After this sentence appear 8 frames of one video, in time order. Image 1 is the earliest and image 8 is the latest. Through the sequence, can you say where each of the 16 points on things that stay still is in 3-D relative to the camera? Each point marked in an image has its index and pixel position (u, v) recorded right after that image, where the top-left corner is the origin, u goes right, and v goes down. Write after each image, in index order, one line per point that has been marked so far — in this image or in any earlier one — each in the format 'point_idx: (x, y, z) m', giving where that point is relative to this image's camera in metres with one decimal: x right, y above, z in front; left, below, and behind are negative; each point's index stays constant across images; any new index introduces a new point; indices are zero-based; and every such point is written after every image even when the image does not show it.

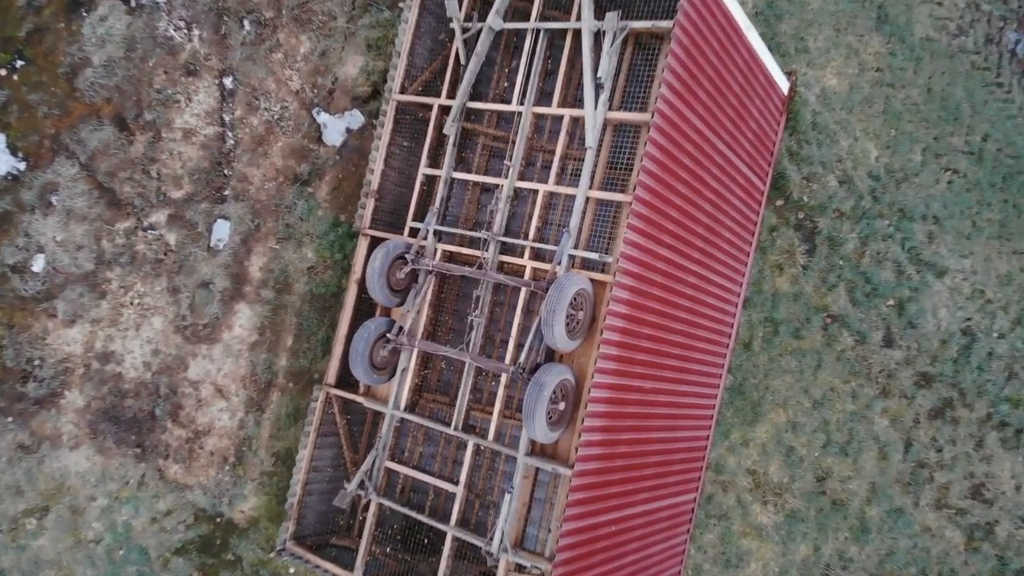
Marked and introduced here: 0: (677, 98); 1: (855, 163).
0: (+1.5, +1.7, +7.6) m
1: (+4.4, +1.6, +10.7) m
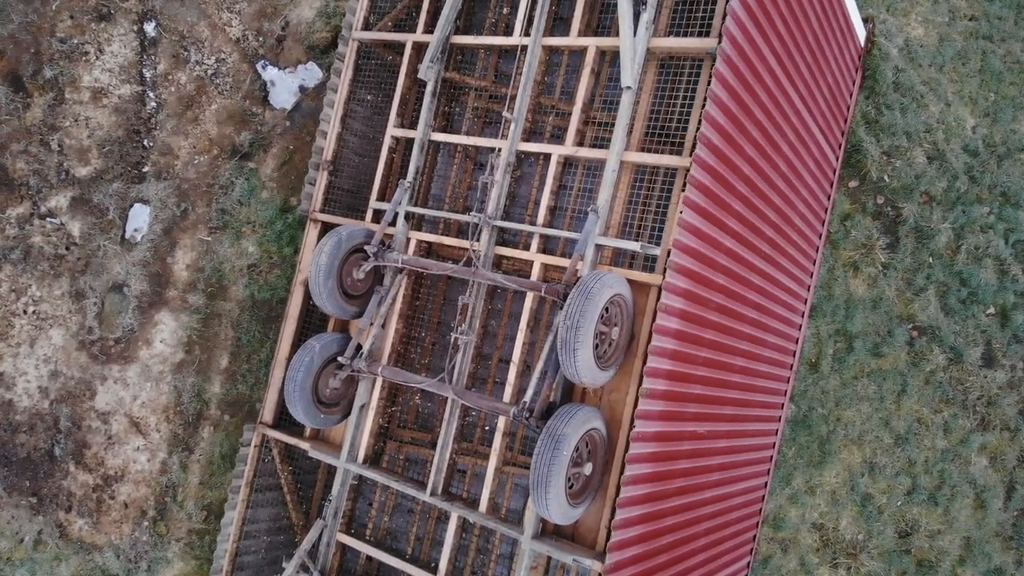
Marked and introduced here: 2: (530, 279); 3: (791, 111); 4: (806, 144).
0: (+1.5, +1.7, +5.3) m
1: (+4.4, +1.5, +8.4) m
2: (+0.1, +0.1, +5.6) m
3: (+2.1, +1.3, +6.4) m
4: (+2.4, +1.2, +6.9) m
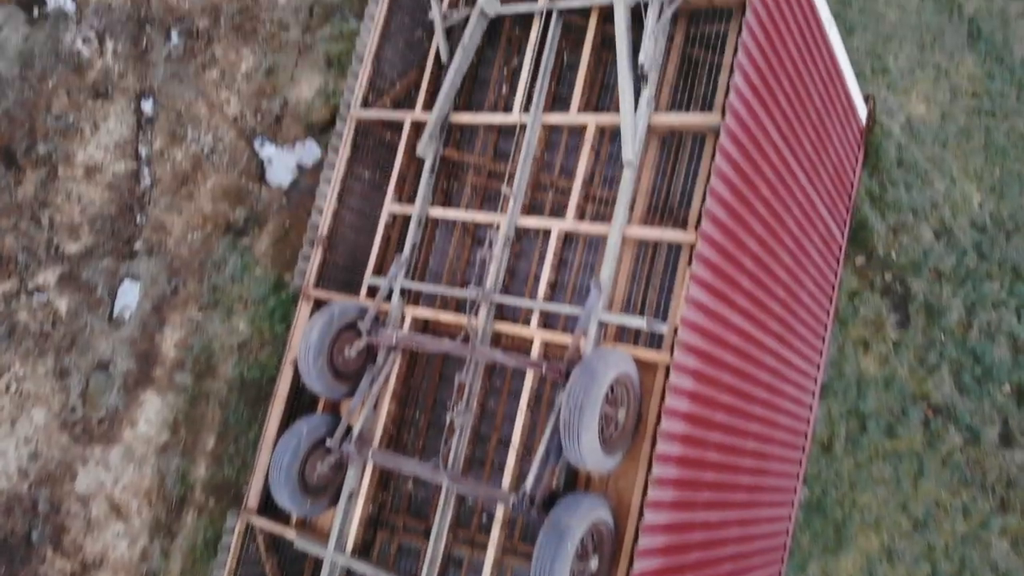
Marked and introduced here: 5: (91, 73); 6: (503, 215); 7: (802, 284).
0: (+1.5, +1.2, +5.2) m
1: (+4.4, +0.8, +8.3) m
2: (+0.1, -0.4, +5.3) m
3: (+2.1, +0.8, +6.2) m
4: (+2.4, +0.5, +6.7) m
5: (-4.0, +2.0, +7.8) m
6: (-0.1, +0.5, +5.7) m
7: (+2.3, 0.0, +6.7) m
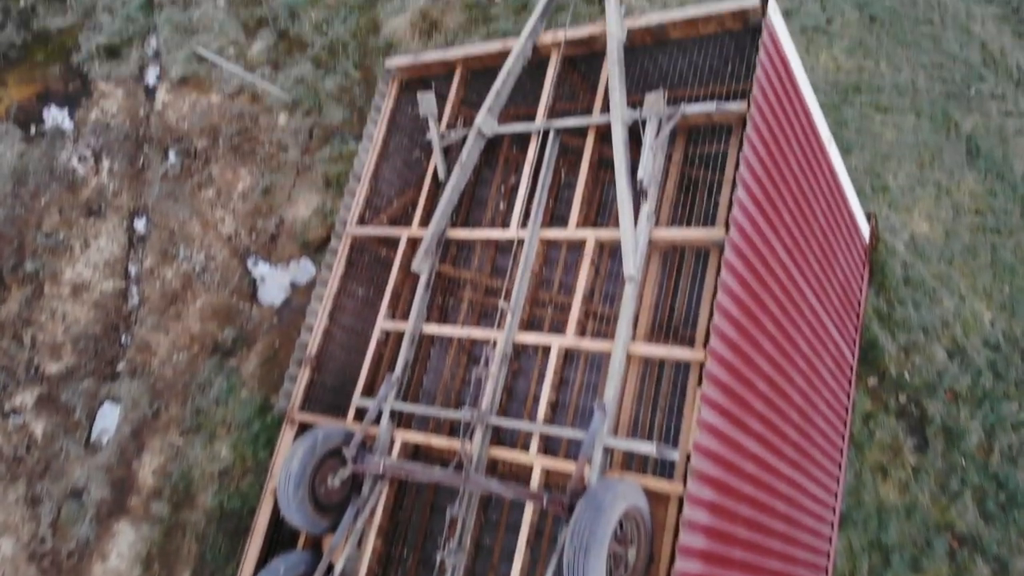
0: (+1.5, +0.5, +5.1) m
1: (+4.4, -0.4, +8.0) m
2: (+0.1, -1.2, +4.9) m
3: (+2.1, -0.1, +6.0) m
4: (+2.4, -0.4, +6.5) m
5: (-4.0, +0.9, +7.8) m
6: (-0.1, -0.3, +5.4) m
7: (+2.3, -0.9, +6.4) m
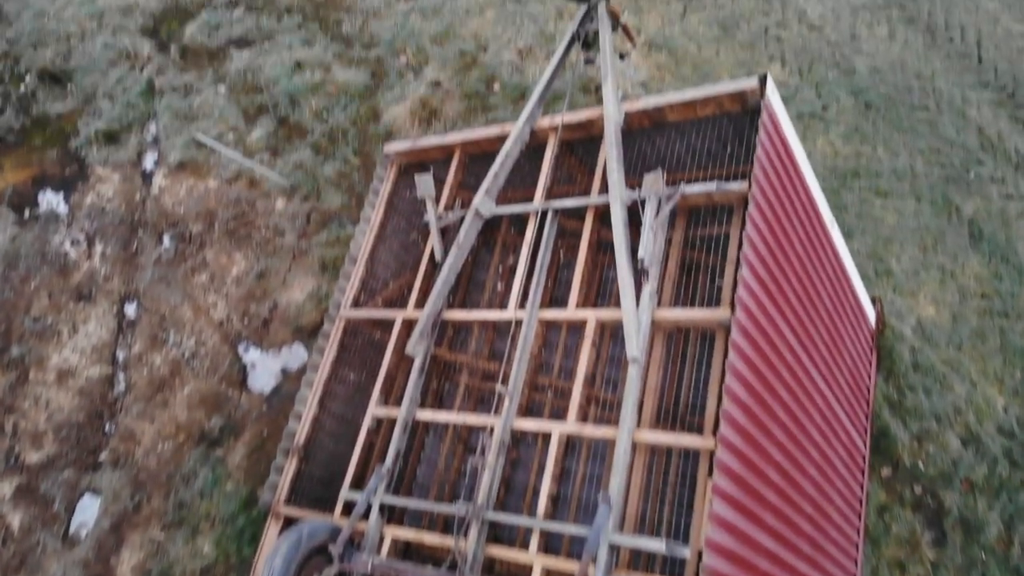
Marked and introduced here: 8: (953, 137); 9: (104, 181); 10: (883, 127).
0: (+1.5, 0.0, +4.9) m
1: (+4.3, -1.2, +7.8) m
2: (+0.1, -1.6, +4.6) m
3: (+2.1, -0.7, +5.8) m
4: (+2.4, -1.0, +6.2) m
5: (-4.0, +0.1, +7.6) m
6: (-0.1, -0.8, +5.2) m
7: (+2.3, -1.5, +6.1) m
8: (+4.7, +1.6, +8.8) m
9: (-3.9, +1.0, +8.0) m
10: (+3.9, +1.7, +8.8) m
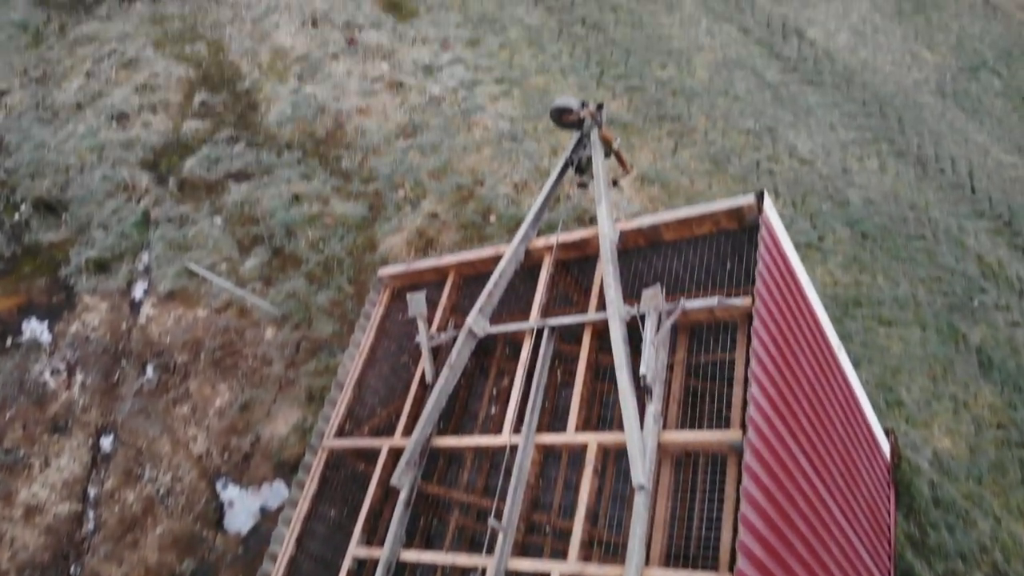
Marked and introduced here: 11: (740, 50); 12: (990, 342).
0: (+1.4, -0.7, +4.6) m
1: (+4.3, -2.3, +7.2) m
2: (+0.1, -2.2, +4.0) m
3: (+2.1, -1.5, +5.3) m
4: (+2.3, -1.9, +5.7) m
5: (-4.0, -1.0, +7.3) m
6: (-0.1, -1.5, +4.7) m
7: (+2.3, -2.4, +5.5) m
8: (+4.6, +0.2, +8.8) m
9: (-4.0, -0.2, +7.8) m
10: (+3.9, +0.3, +8.8) m
11: (+2.8, +3.0, +10.3) m
12: (+4.7, -0.5, +8.3) m
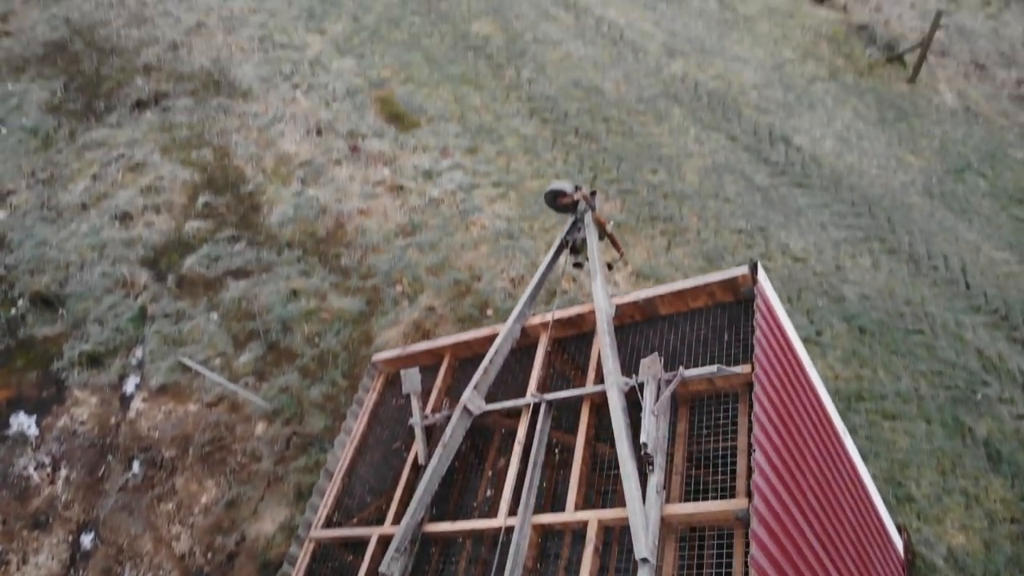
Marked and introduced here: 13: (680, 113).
0: (+1.4, -1.0, +4.4) m
1: (+4.3, -3.1, +6.8) m
2: (0.0, -2.5, +3.6) m
3: (+2.0, -2.0, +5.0) m
4: (+2.3, -2.4, +5.4) m
5: (-4.1, -1.8, +7.0) m
6: (-0.1, -1.9, +4.4) m
7: (+2.2, -2.8, +5.1) m
8: (+4.6, -0.8, +8.7) m
9: (-4.0, -1.1, +7.7) m
10: (+3.9, -0.7, +8.7) m
11: (+2.8, +1.7, +10.7) m
12: (+4.7, -1.4, +8.1) m
13: (+2.3, +2.4, +11.3) m
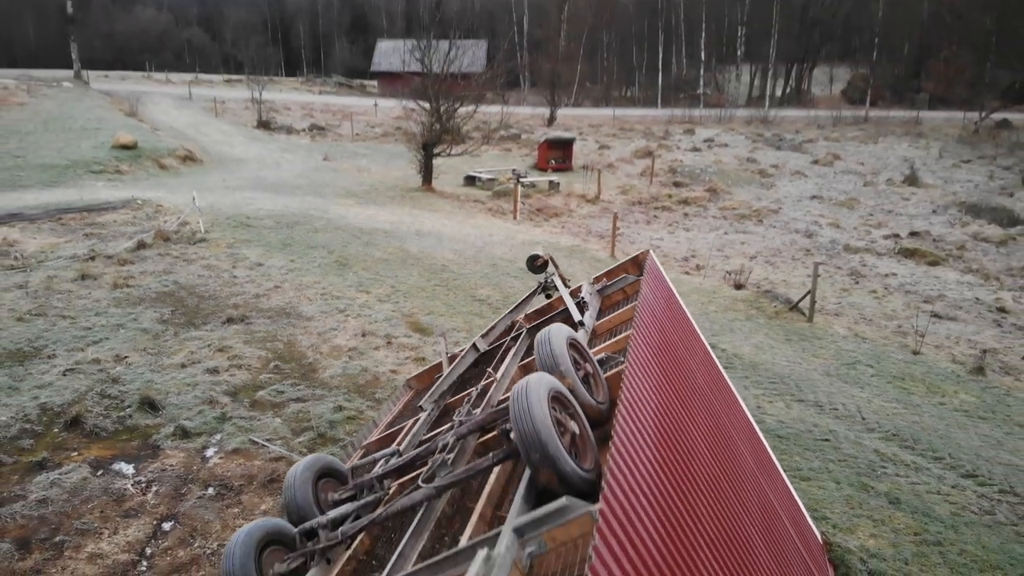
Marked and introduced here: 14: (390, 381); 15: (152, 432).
0: (+1.4, -0.3, +7.1) m
1: (+4.2, -3.2, +8.1) m
2: (0.0, -1.1, +5.7) m
3: (+2.0, -1.4, +7.2) m
4: (+2.3, -1.9, +7.2) m
5: (-4.1, -2.3, +9.0) m
6: (-0.2, -1.0, +6.7) m
7: (+2.2, -2.2, +6.8) m
8: (+4.5, -2.2, +11.0) m
9: (-4.1, -2.0, +9.9) m
10: (+3.8, -2.1, +11.0) m
11: (+2.7, -1.1, +13.9) m
12: (+4.6, -2.5, +10.1) m
13: (+2.2, -0.8, +14.7) m
14: (-1.8, -1.4, +12.1) m
15: (-4.5, -1.8, +10.4) m
